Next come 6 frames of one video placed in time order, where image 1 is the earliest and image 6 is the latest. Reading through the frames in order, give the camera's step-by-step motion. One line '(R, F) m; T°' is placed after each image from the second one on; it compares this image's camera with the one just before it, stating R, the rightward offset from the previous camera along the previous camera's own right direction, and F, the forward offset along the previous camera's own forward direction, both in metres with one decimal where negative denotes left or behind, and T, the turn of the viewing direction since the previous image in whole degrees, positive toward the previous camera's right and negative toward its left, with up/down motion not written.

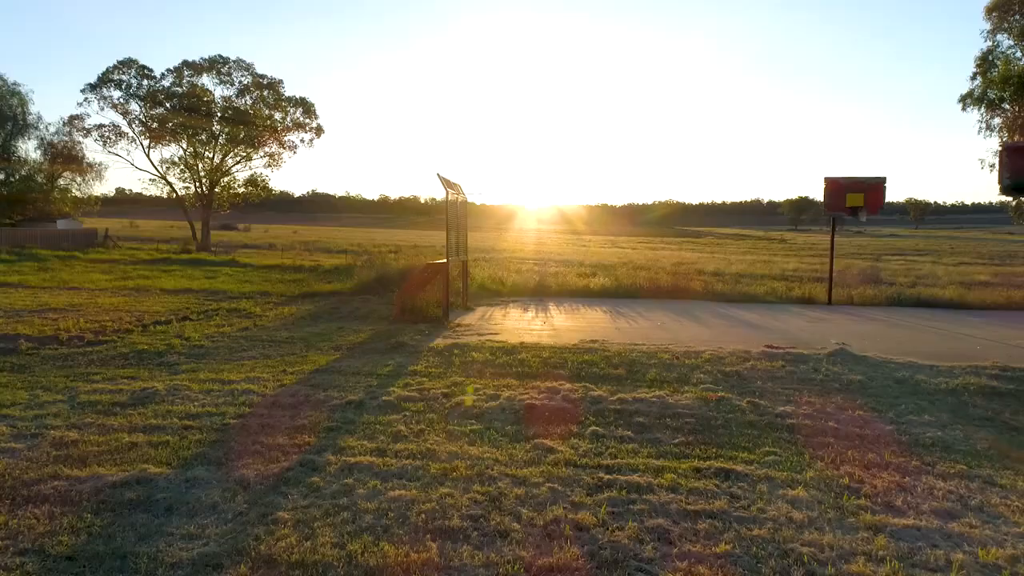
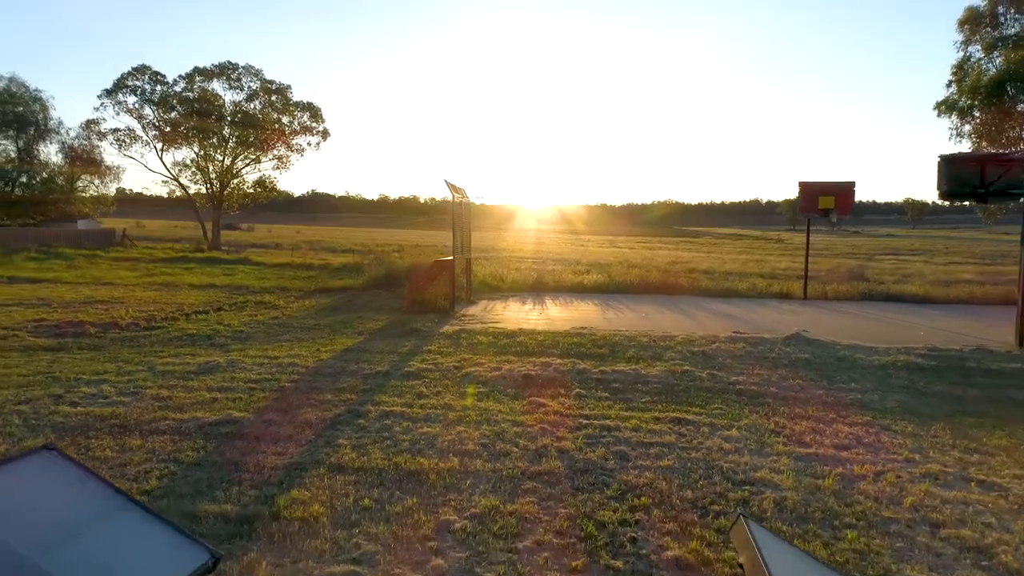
(0.0, -1.5) m; 0°
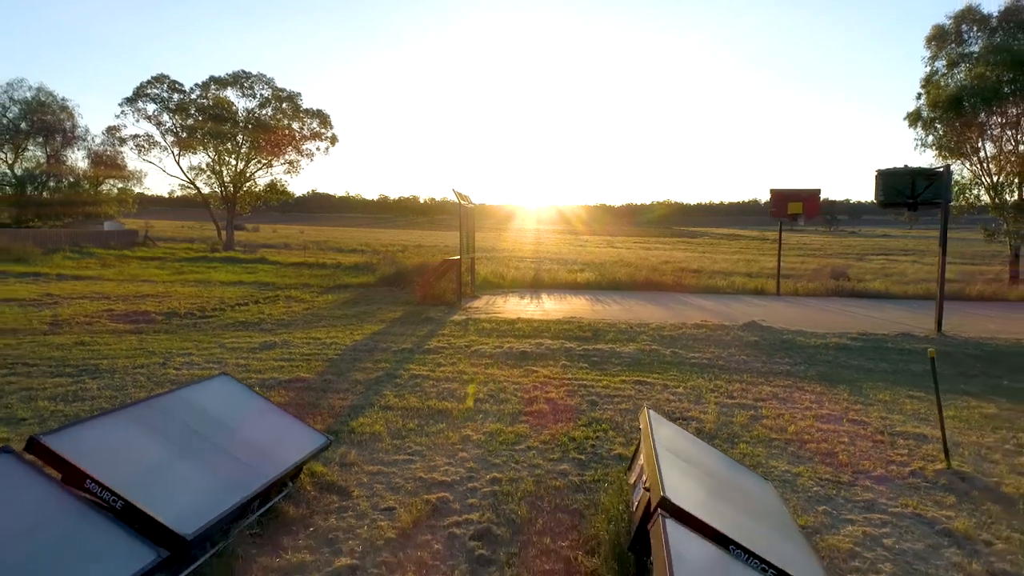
(0.0, -2.0) m; 0°
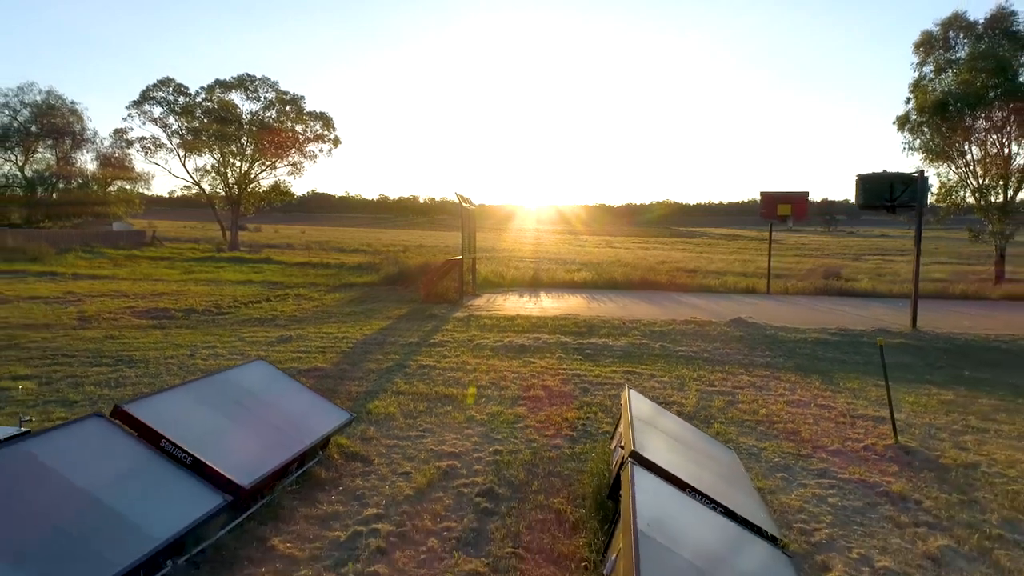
(0.0, -0.8) m; 0°
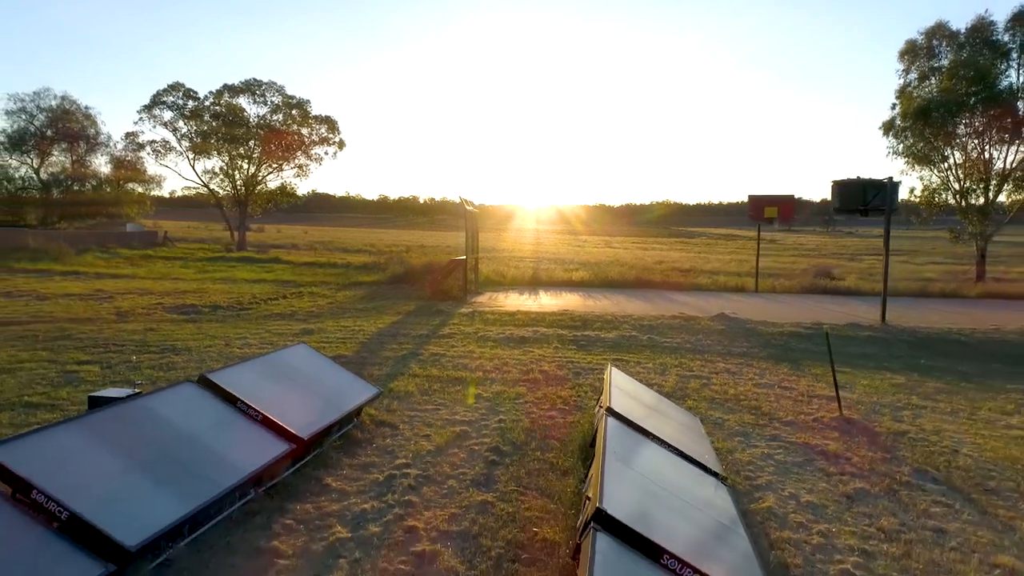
(0.0, -1.1) m; 0°
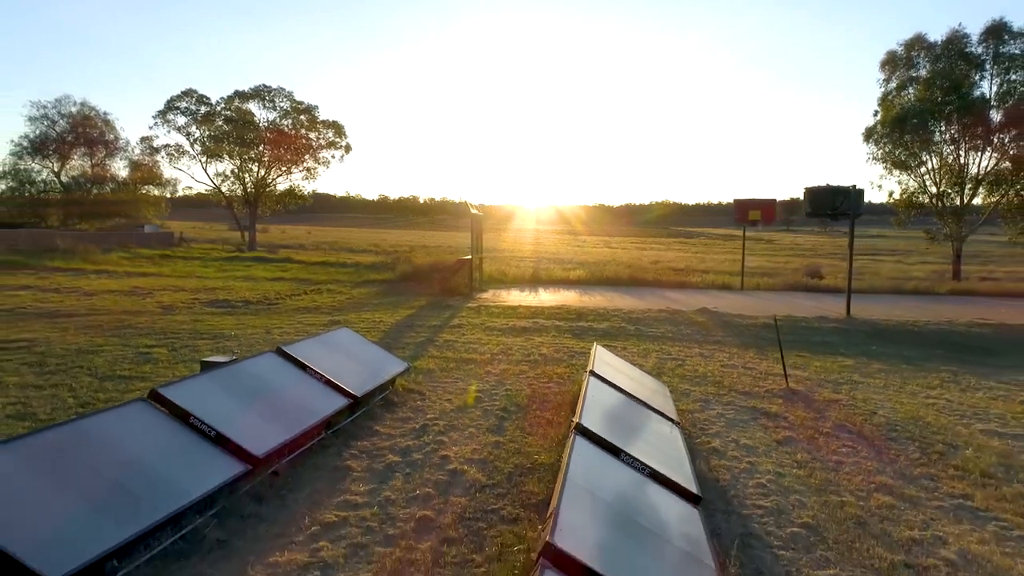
(-0.1, -1.6) m; 0°
